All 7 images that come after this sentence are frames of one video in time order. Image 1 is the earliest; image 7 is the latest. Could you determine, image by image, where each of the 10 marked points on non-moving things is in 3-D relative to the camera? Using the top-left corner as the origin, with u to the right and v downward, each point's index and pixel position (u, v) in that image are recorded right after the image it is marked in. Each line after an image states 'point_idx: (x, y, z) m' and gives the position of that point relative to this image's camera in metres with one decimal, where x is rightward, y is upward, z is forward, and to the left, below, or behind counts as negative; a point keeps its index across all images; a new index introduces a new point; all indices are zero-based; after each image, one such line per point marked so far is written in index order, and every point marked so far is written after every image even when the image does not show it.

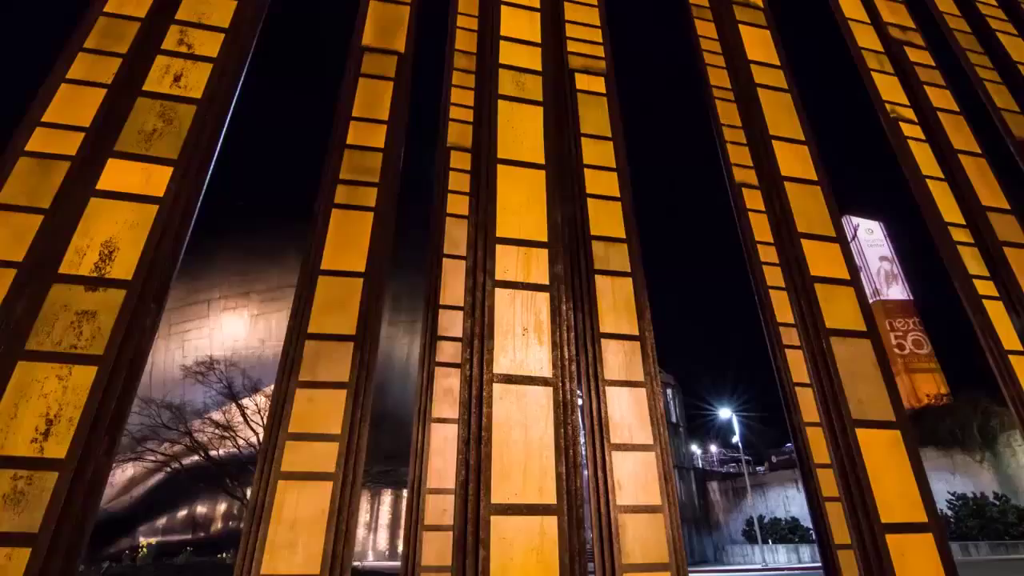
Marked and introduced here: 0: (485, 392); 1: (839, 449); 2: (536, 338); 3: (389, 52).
0: (-0.2, -0.6, +3.6) m
1: (+2.3, -1.1, +4.1) m
2: (+0.2, -0.3, +3.9) m
3: (-1.4, +2.7, +6.8) m
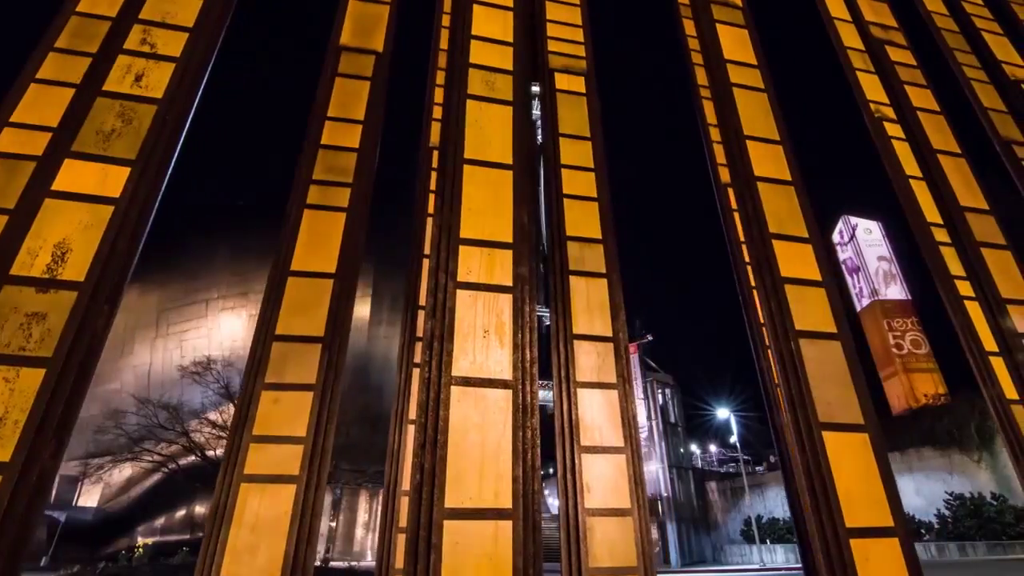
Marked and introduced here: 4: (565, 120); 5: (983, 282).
0: (-0.4, -0.6, +3.6) m
1: (+2.0, -1.1, +4.1) m
2: (-0.1, -0.3, +3.9) m
3: (-1.7, +2.7, +6.8) m
4: (+0.6, +1.9, +6.8) m
5: (+4.4, +0.1, +5.6) m
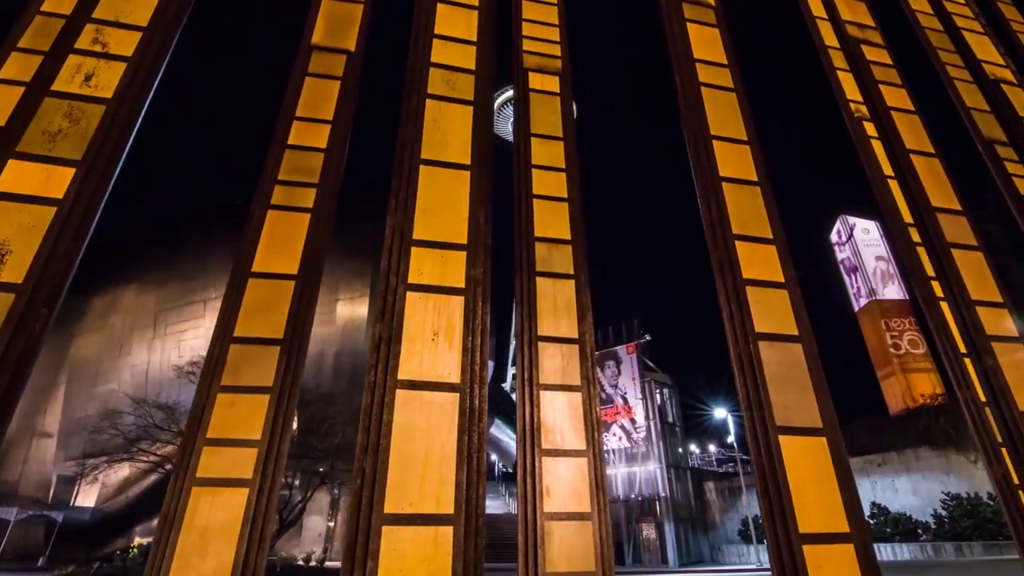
0: (-0.7, -0.7, +3.5) m
1: (+1.7, -1.2, +4.1) m
2: (-0.4, -0.3, +3.8) m
3: (-2.0, +2.7, +6.7) m
4: (+0.3, +1.9, +6.7) m
5: (+4.1, +0.1, +5.5) m
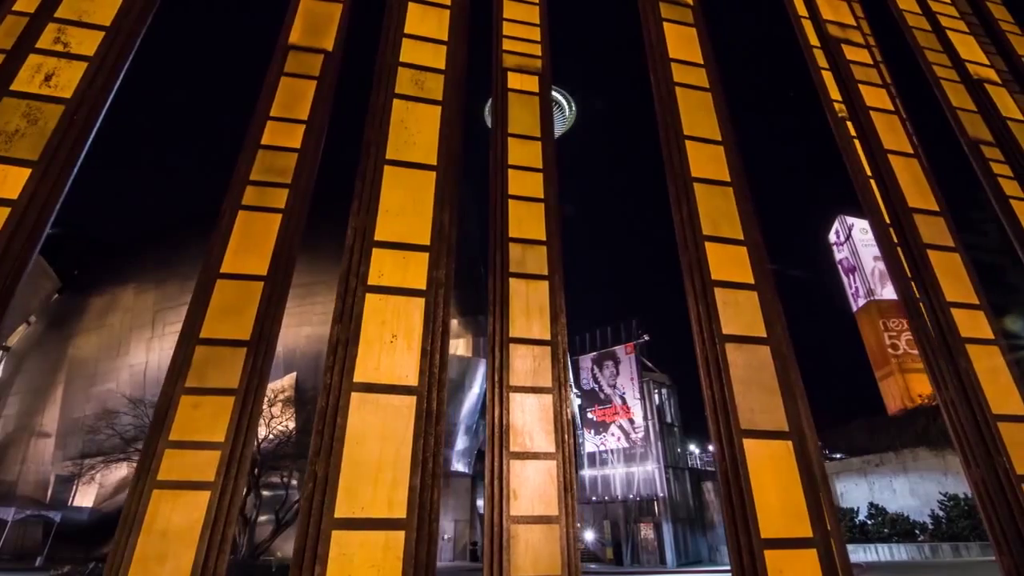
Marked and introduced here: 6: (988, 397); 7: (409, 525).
0: (-1.0, -0.7, +3.5) m
1: (+1.4, -1.2, +4.0) m
2: (-0.7, -0.4, +3.8) m
3: (-2.2, +2.7, +6.7) m
4: (0.0, +1.9, +6.7) m
5: (+3.8, 0.0, +5.5) m
6: (+4.0, -0.9, +5.0) m
7: (-0.6, -1.3, +3.3) m
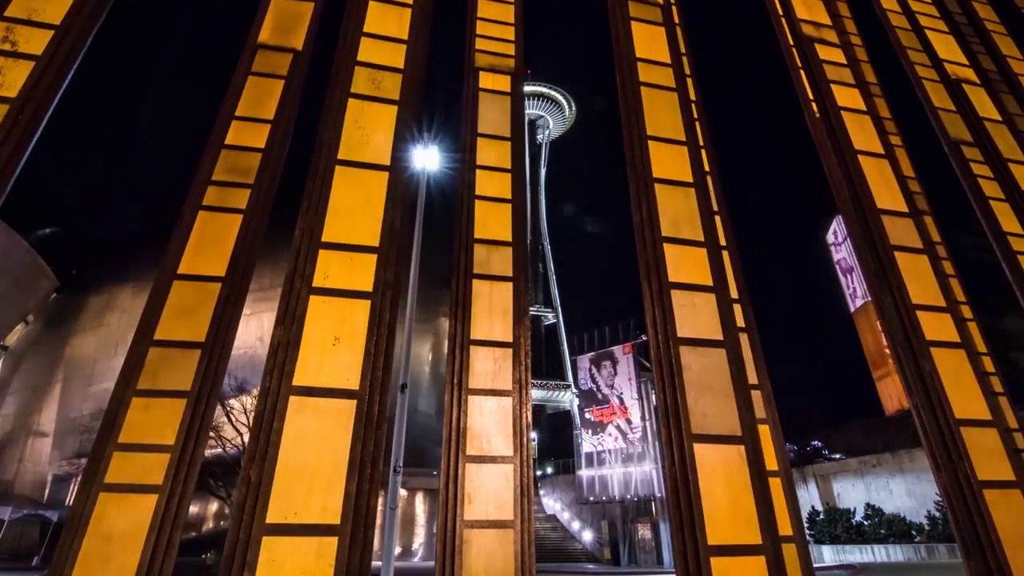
0: (-1.4, -0.7, +3.5) m
1: (+1.1, -1.2, +4.0) m
2: (-1.0, -0.4, +3.7) m
3: (-2.6, +2.7, +6.7) m
4: (-0.3, +1.9, +6.6) m
5: (+3.5, 0.0, +5.4) m
6: (+3.7, -1.0, +4.9) m
7: (-0.9, -1.3, +3.2) m
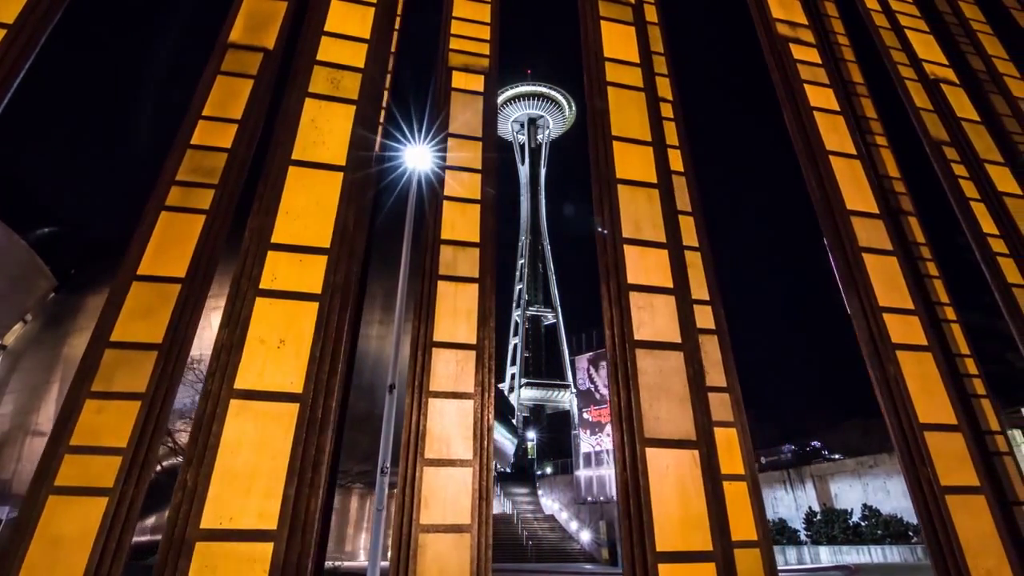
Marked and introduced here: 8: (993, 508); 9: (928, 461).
0: (-1.7, -0.7, +3.4) m
1: (+0.8, -1.2, +3.9) m
2: (-1.4, -0.4, +3.7) m
3: (-2.9, +2.7, +6.6) m
4: (-0.6, +1.9, +6.6) m
5: (+3.2, 0.0, +5.4) m
6: (+3.3, -1.0, +4.9) m
7: (-1.3, -1.3, +3.2) m
8: (+3.8, -1.7, +4.6) m
9: (+3.3, -1.4, +4.7) m
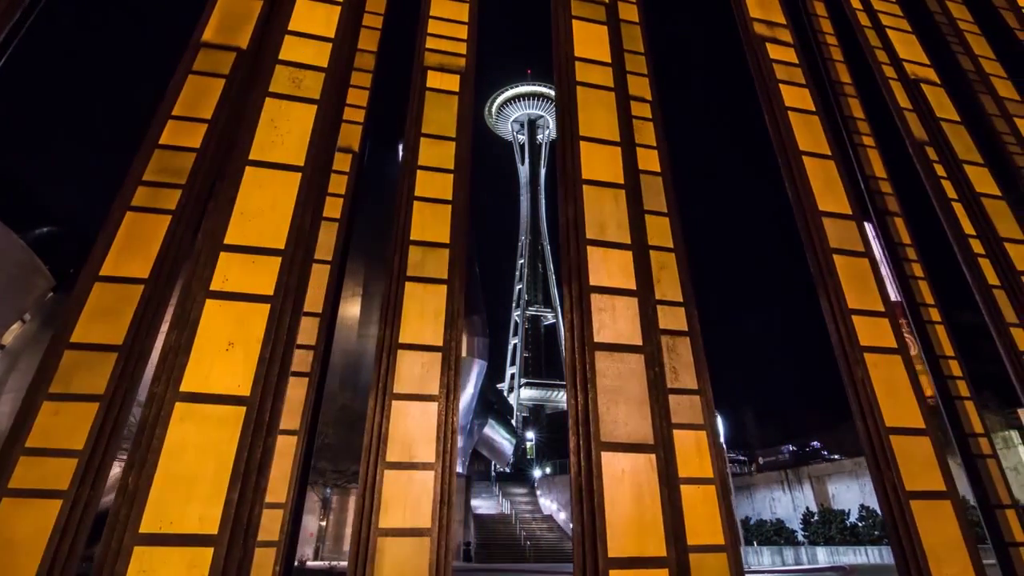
0: (-2.0, -0.7, +3.4) m
1: (+0.5, -1.2, +3.9) m
2: (-1.7, -0.4, +3.7) m
3: (-3.2, +2.7, +6.6) m
4: (-0.9, +1.9, +6.6) m
5: (+2.9, 0.0, +5.3) m
6: (+3.0, -1.0, +4.8) m
7: (-1.6, -1.4, +3.2) m
8: (+3.5, -1.7, +4.6) m
9: (+3.0, -1.4, +4.6) m
